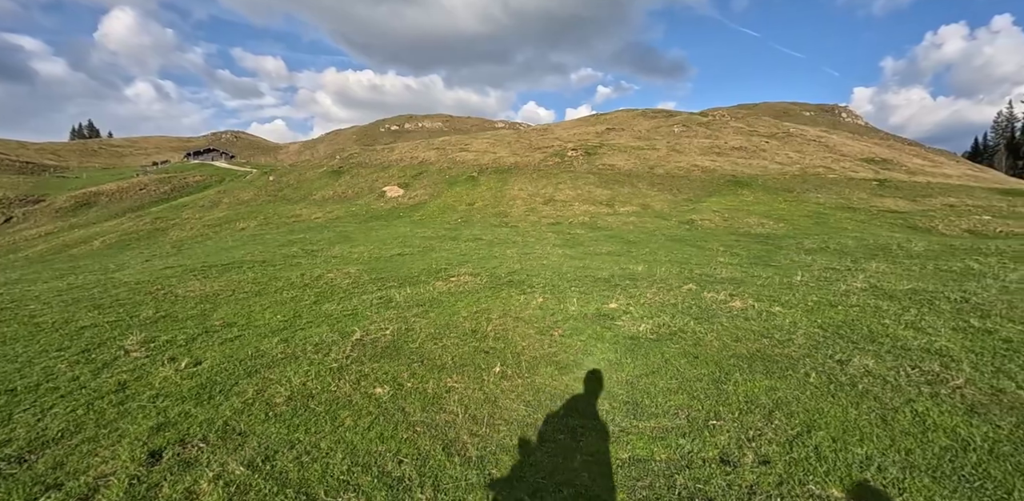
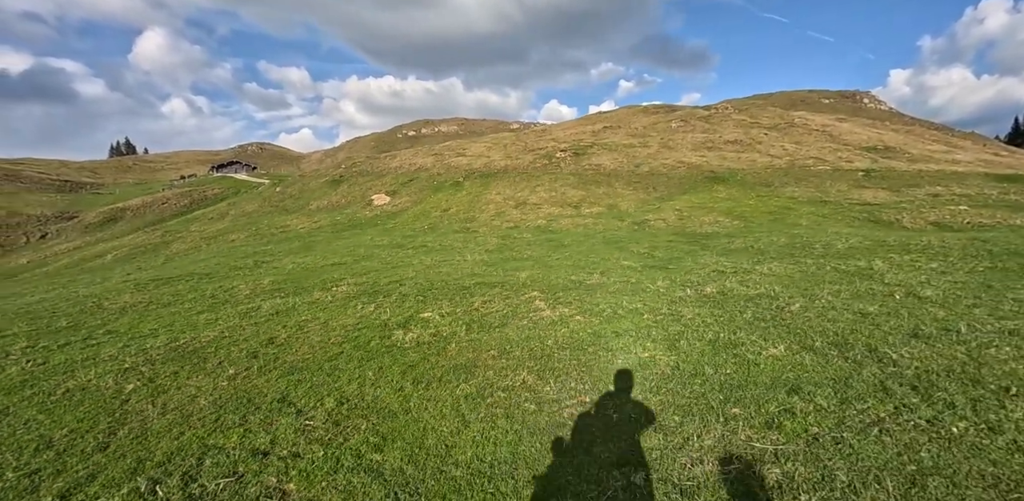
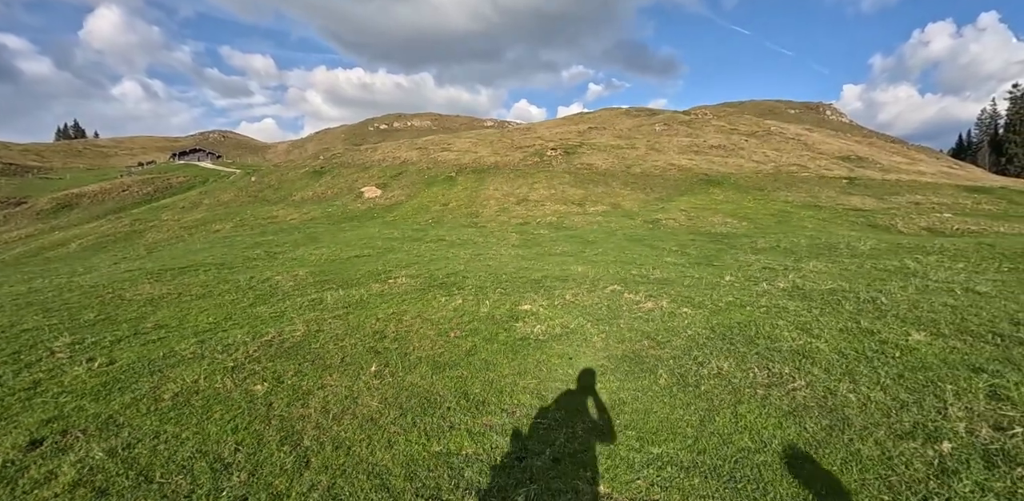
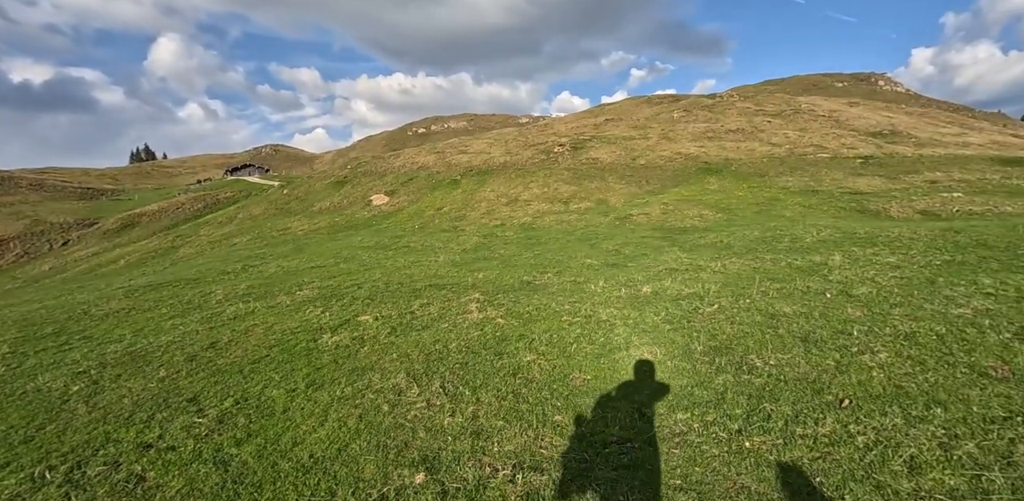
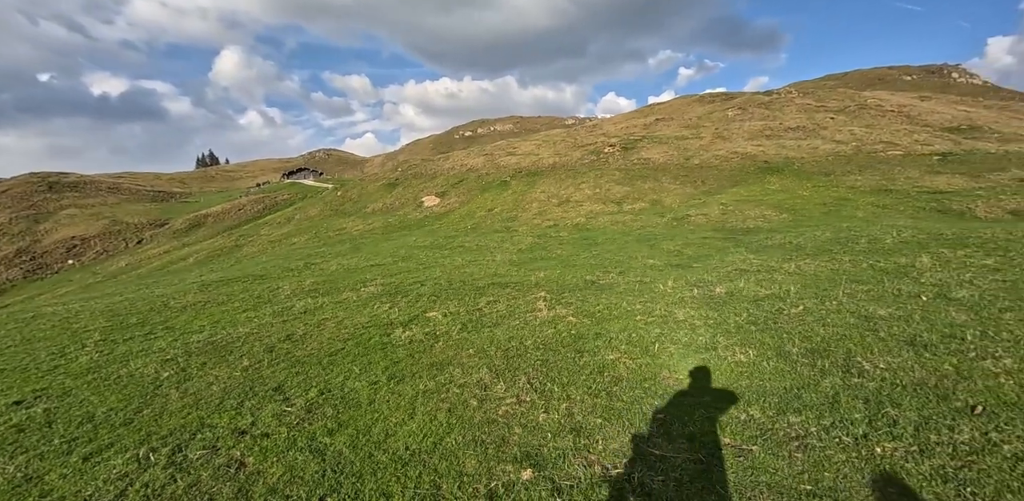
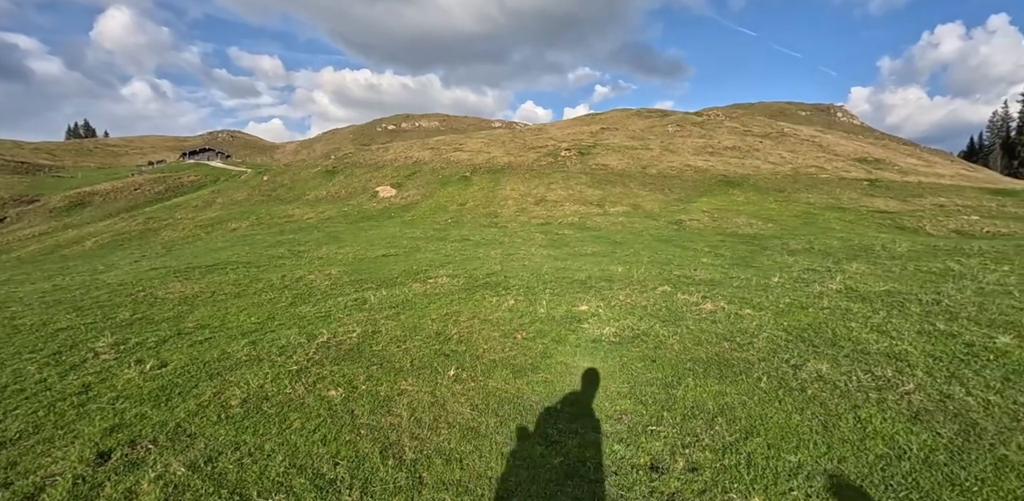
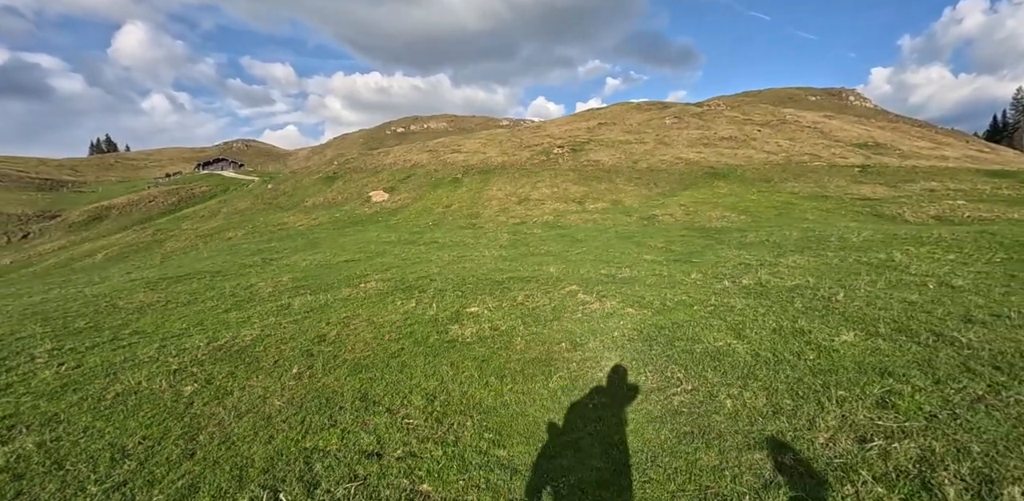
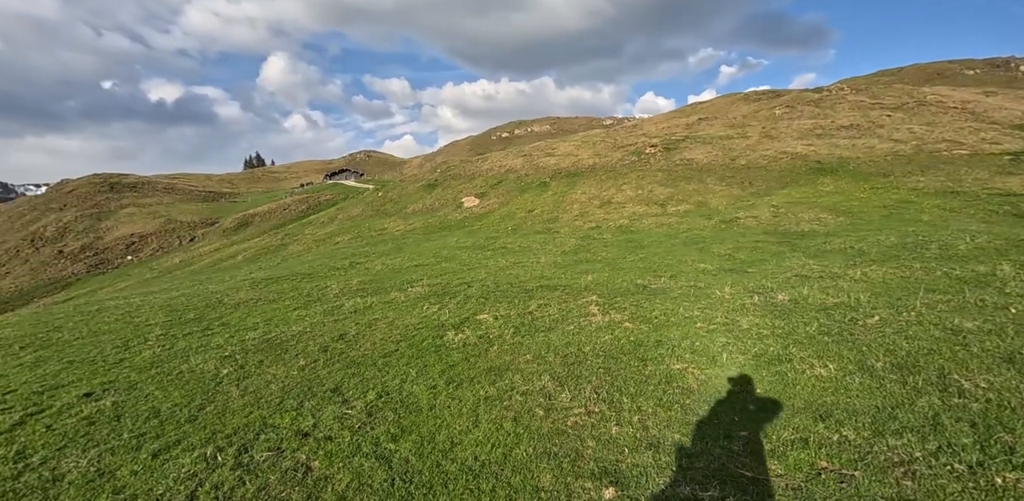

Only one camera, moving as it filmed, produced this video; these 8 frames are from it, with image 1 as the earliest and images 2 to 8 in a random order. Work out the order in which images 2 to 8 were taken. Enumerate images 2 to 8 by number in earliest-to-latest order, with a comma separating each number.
6, 3, 7, 2, 8, 5, 4
